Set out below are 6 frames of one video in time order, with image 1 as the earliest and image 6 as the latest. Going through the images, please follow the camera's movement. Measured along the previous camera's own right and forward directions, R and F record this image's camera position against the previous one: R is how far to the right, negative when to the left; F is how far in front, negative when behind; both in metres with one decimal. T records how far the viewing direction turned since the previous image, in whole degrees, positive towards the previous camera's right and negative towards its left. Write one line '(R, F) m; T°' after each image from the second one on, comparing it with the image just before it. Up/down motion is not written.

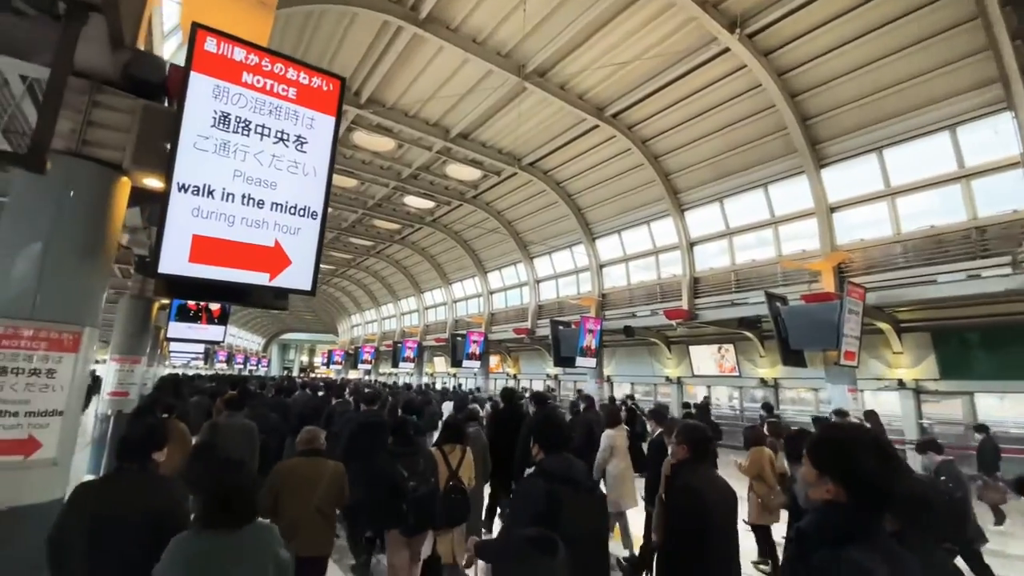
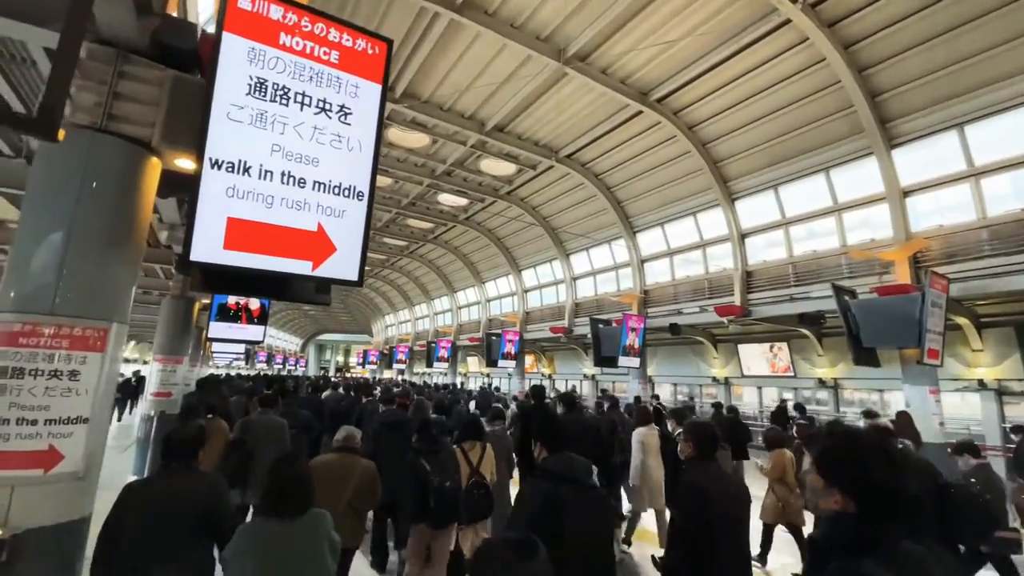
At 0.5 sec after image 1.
(-0.3, +0.5) m; -4°
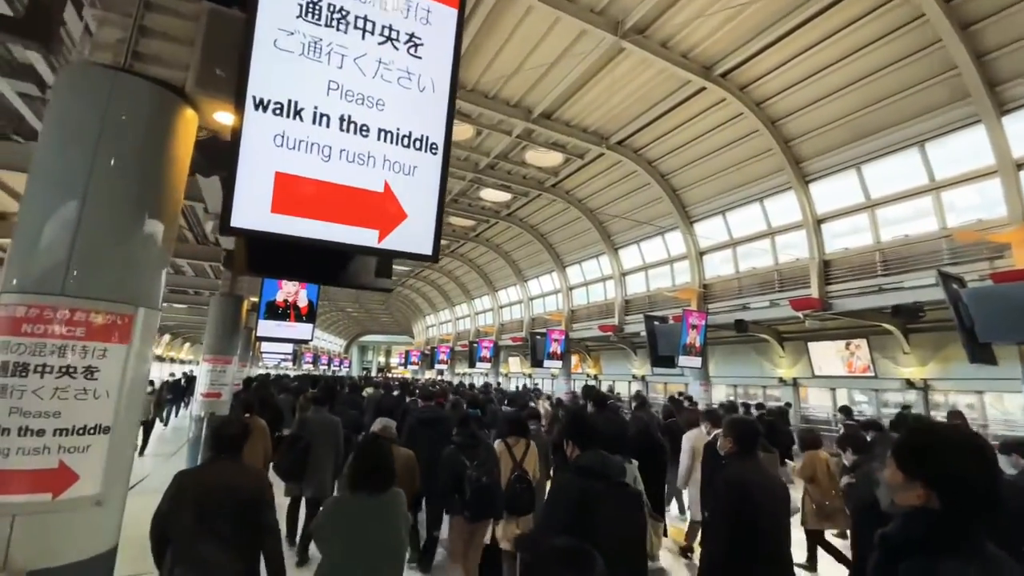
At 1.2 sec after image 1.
(-0.5, +0.7) m; -4°
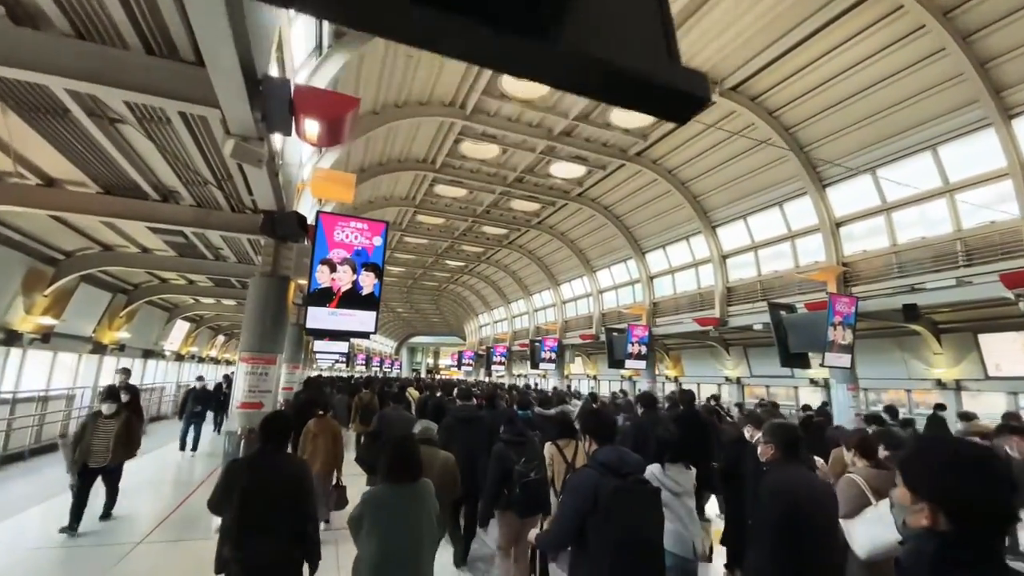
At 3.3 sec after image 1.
(-1.3, +2.4) m; -5°
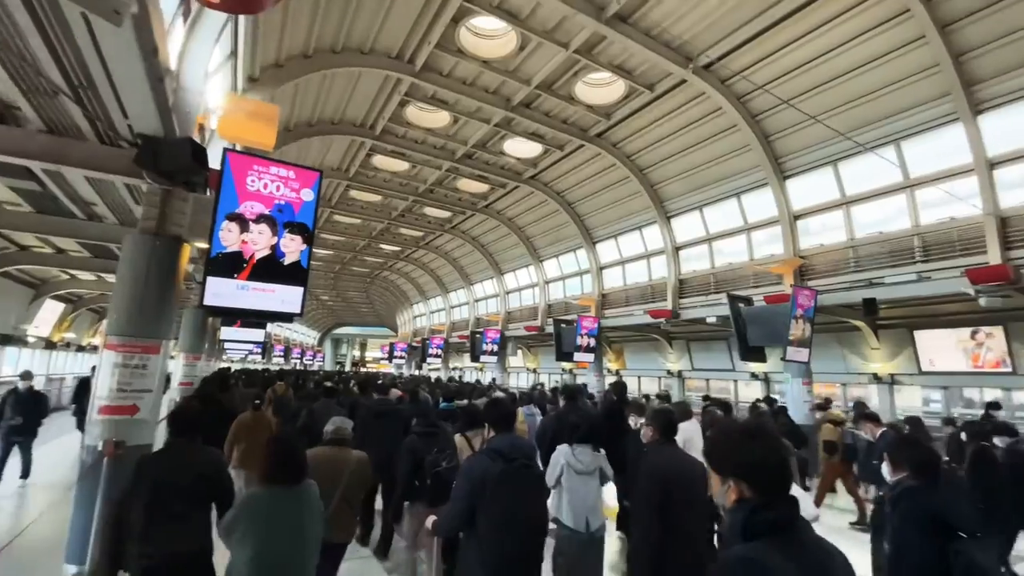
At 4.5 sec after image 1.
(-0.5, +1.4) m; +8°
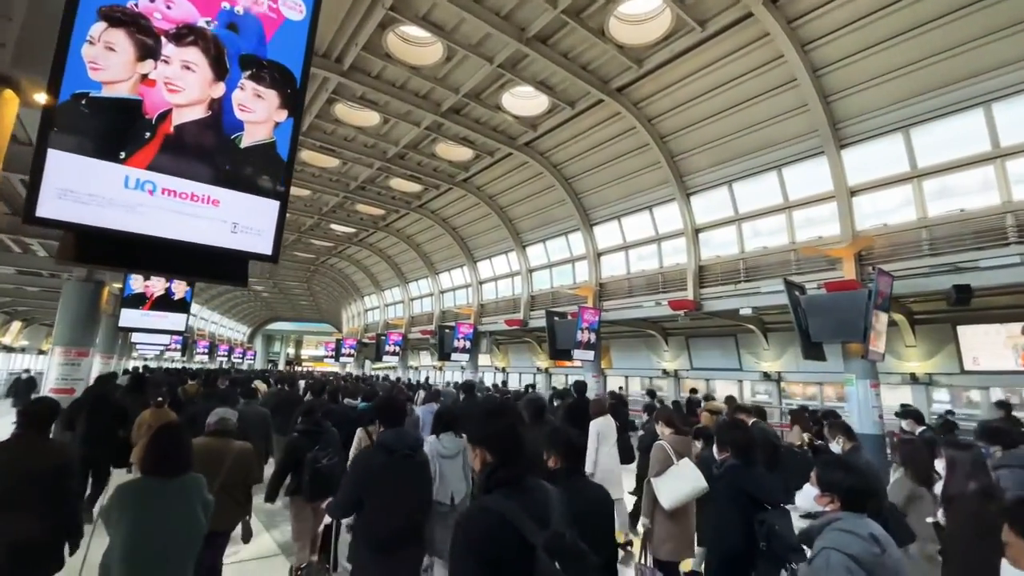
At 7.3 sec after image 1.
(-1.5, +2.8) m; +7°
